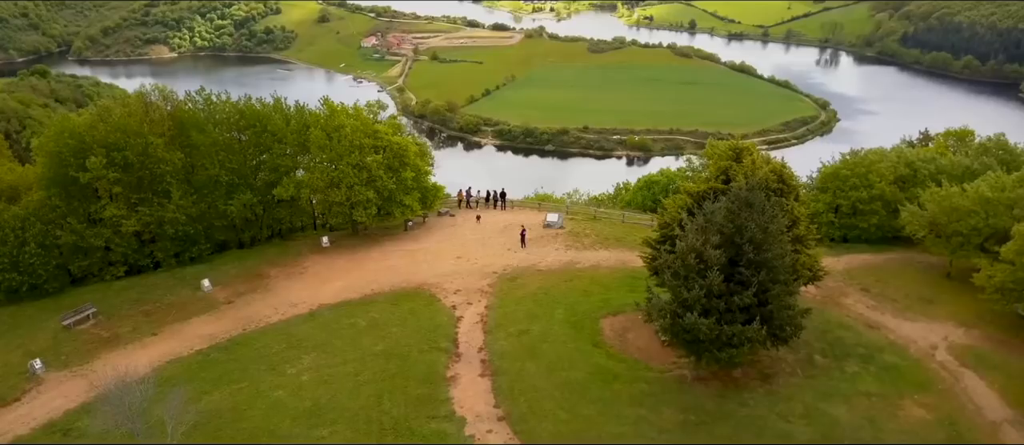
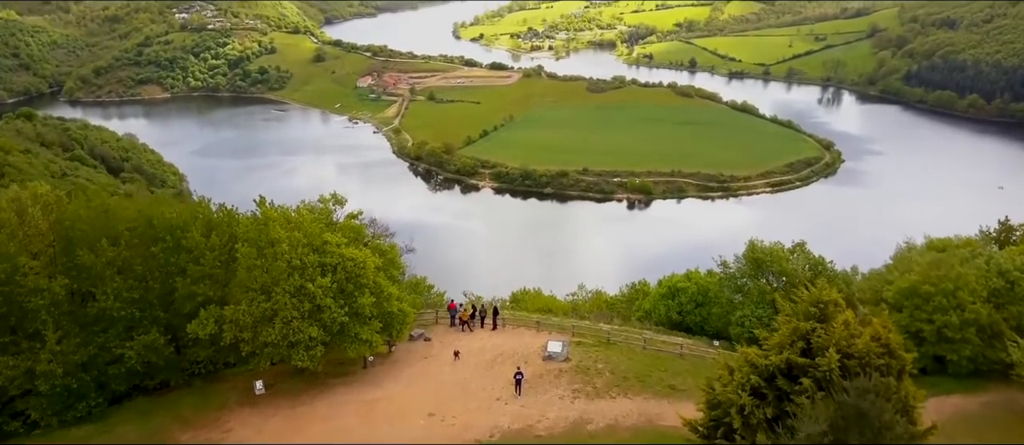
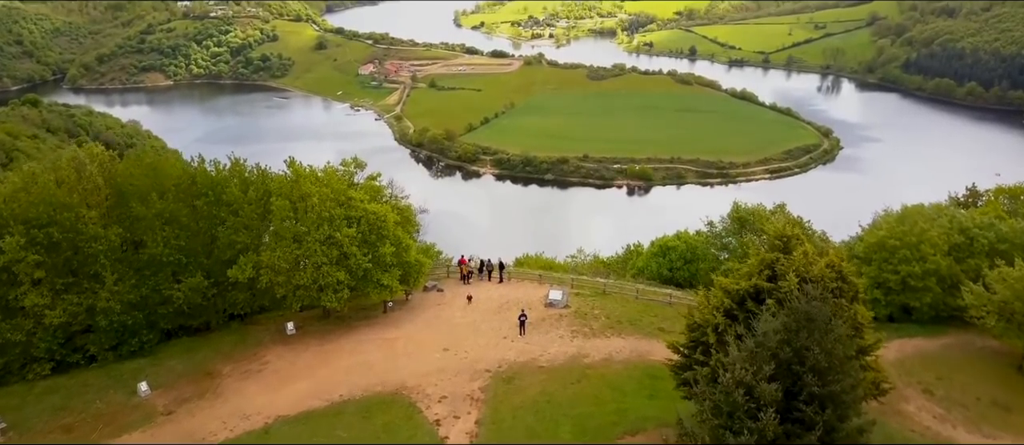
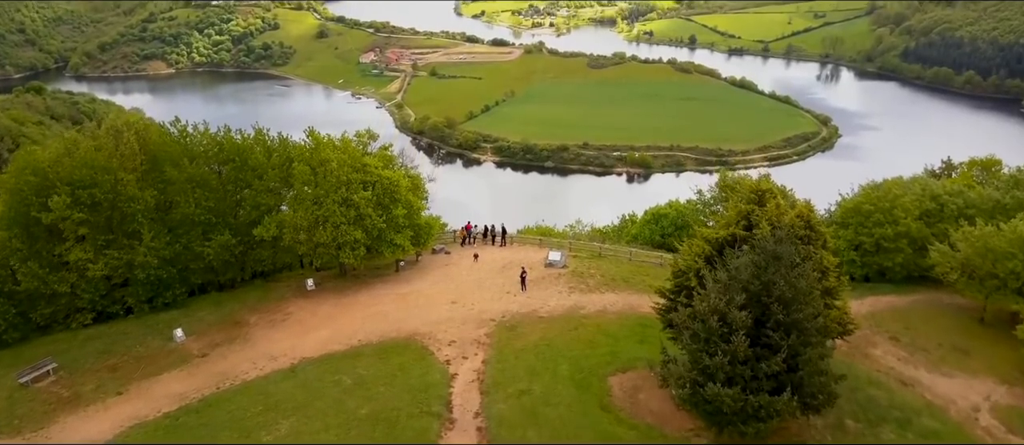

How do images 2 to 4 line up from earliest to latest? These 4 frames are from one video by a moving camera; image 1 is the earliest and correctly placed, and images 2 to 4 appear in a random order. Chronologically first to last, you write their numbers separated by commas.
4, 3, 2
